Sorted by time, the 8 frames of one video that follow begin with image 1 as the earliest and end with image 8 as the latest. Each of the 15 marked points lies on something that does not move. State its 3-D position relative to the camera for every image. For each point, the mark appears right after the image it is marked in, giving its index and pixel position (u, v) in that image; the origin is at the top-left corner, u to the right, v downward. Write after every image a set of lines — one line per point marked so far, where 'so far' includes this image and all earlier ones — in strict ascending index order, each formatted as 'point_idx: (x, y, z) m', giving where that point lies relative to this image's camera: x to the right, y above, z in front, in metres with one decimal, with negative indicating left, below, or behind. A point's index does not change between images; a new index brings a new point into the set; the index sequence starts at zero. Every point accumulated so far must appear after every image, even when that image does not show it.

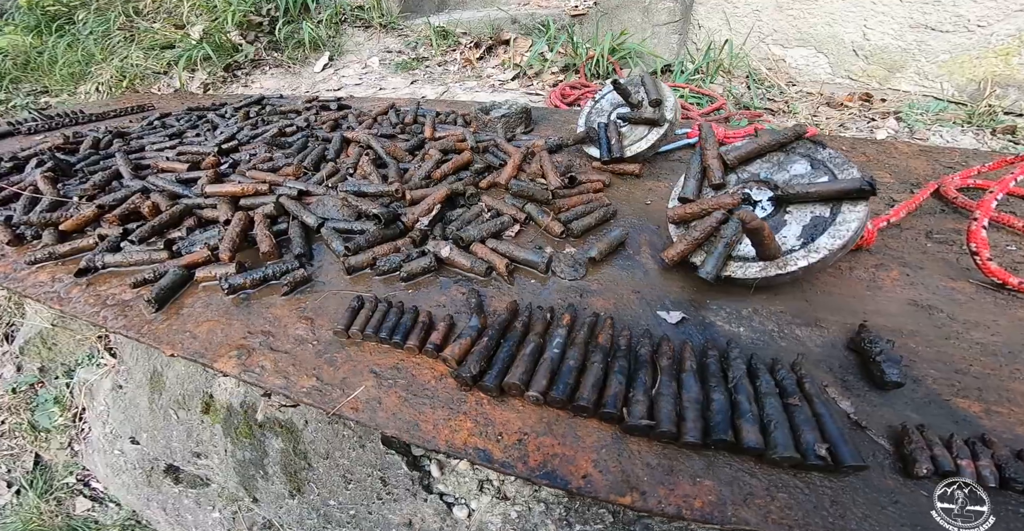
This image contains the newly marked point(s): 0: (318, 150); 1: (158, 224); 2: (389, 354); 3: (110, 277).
0: (-1.9, +1.2, +5.3) m
1: (-2.7, +0.3, +3.9) m
2: (-0.6, -0.5, +2.9) m
3: (-2.8, -0.1, +3.6) m
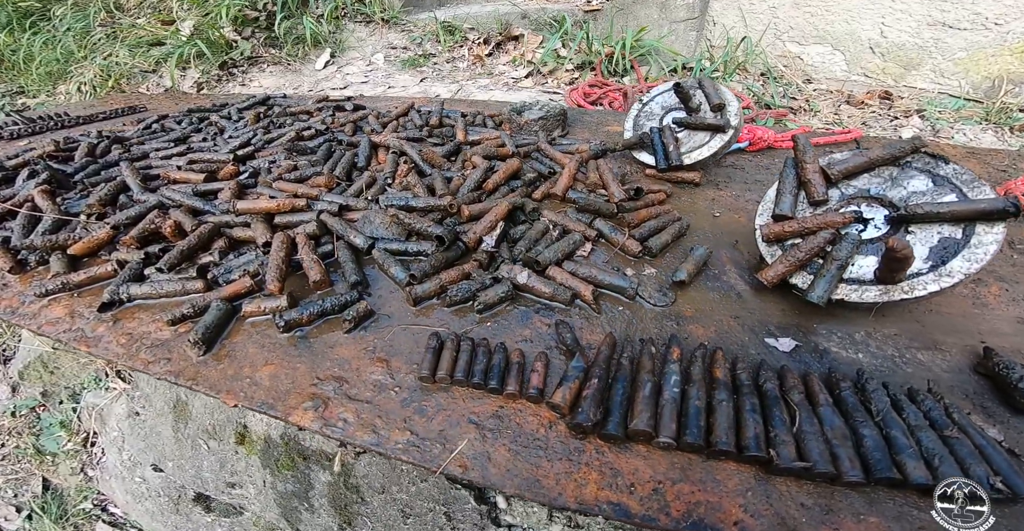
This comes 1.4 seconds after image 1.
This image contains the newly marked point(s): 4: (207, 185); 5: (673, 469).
0: (-1.5, +1.0, +5.0) m
1: (-2.2, +0.1, +3.6) m
2: (-0.1, -0.6, +2.7) m
3: (-2.3, -0.3, +3.3) m
4: (-2.7, +0.7, +4.7) m
5: (+0.7, -0.9, +2.3) m
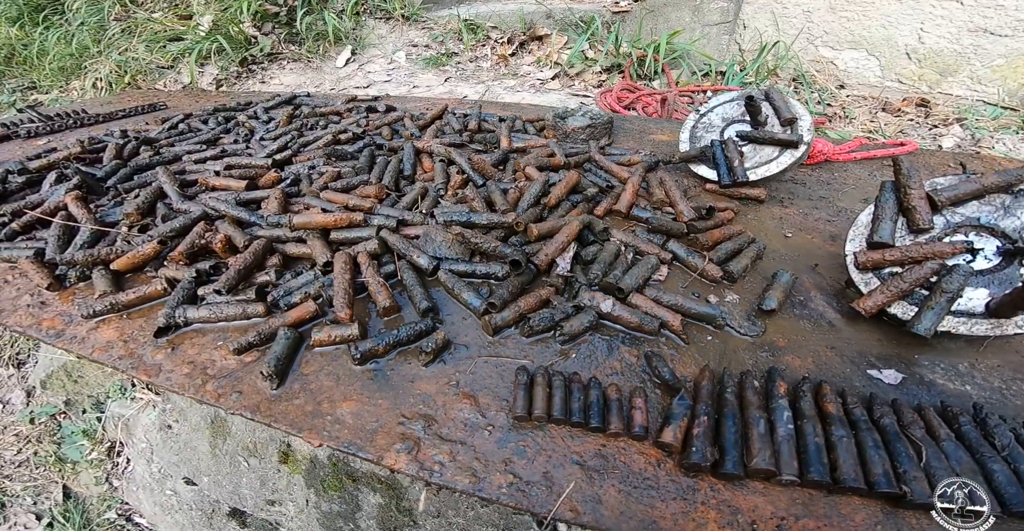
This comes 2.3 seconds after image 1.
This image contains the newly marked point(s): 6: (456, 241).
0: (-1.0, +0.9, +4.8) m
1: (-1.7, 0.0, +3.4) m
2: (+0.4, -0.8, +2.5) m
3: (-1.8, -0.4, +3.2) m
4: (-2.2, +0.6, +4.5) m
5: (+1.2, -1.0, +2.2) m
6: (-0.4, +0.2, +3.7) m
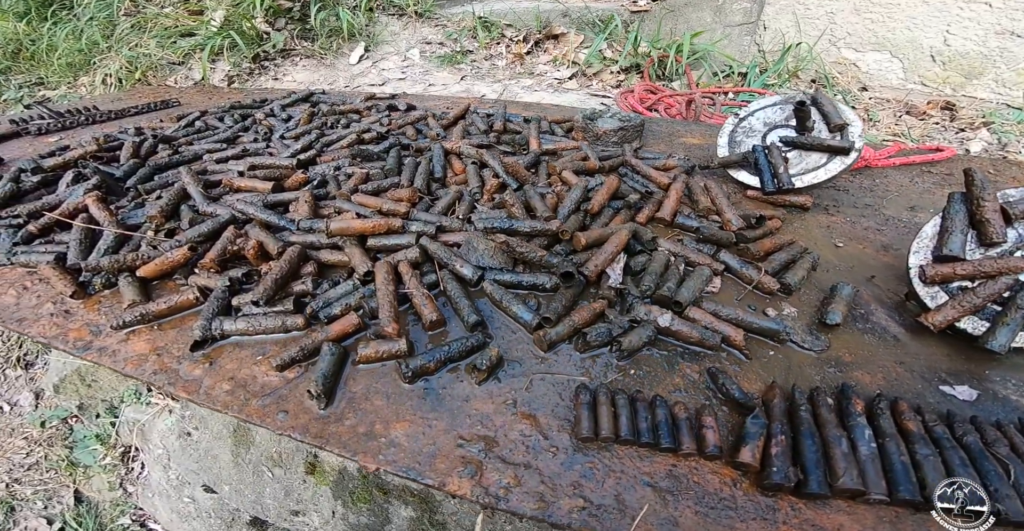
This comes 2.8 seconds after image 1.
0: (-0.7, +0.9, +4.7) m
1: (-1.4, -0.1, +3.3) m
2: (+0.6, -0.9, +2.4) m
3: (-1.5, -0.5, +3.0) m
4: (-1.9, +0.6, +4.4) m
5: (+1.5, -1.1, +2.1) m
6: (-0.1, +0.1, +3.5) m
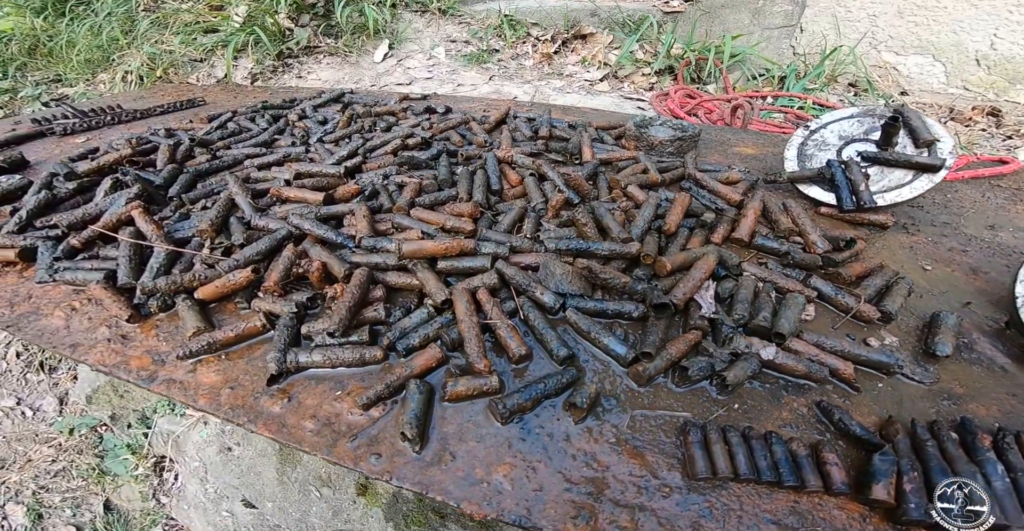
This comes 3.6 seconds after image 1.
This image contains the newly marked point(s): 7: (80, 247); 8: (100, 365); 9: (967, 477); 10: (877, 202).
0: (-0.2, +0.7, +4.5) m
1: (-0.9, -0.2, +3.1) m
2: (+1.1, -1.0, +2.3) m
3: (-1.0, -0.6, +2.9) m
4: (-1.4, +0.4, +4.2) m
5: (+1.9, -1.3, +1.9) m
6: (+0.4, -0.1, +3.4) m
7: (-3.3, +0.1, +4.1) m
8: (-2.3, -0.6, +3.0) m
9: (+1.9, -1.0, +2.2) m
10: (+2.6, +0.5, +3.9) m
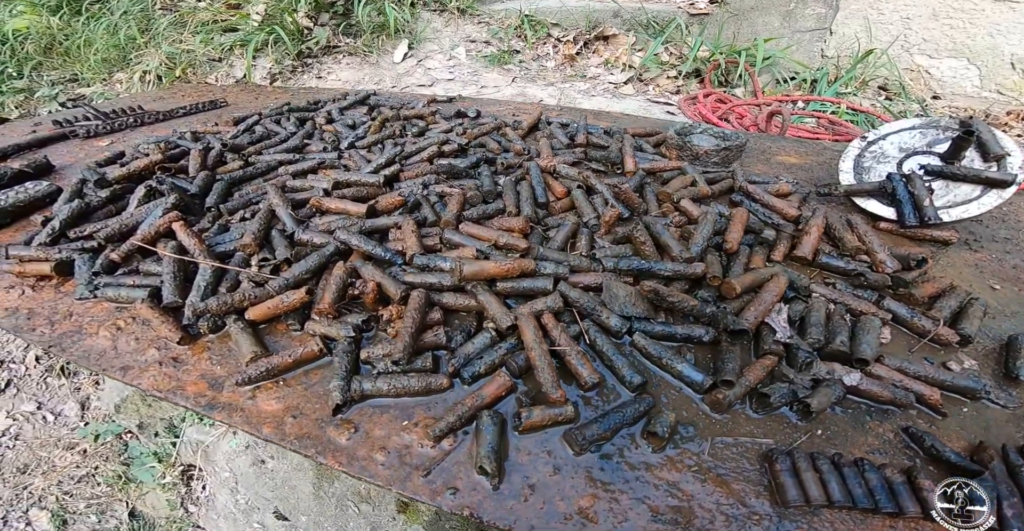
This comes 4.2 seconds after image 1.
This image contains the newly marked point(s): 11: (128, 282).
0: (+0.1, +0.6, +4.4) m
1: (-0.6, -0.3, +3.0) m
2: (+1.5, -1.2, +2.2) m
3: (-0.7, -0.7, +2.8) m
4: (-1.0, +0.3, +4.1) m
5: (+2.3, -1.4, +1.9) m
6: (+0.8, -0.2, +3.3) m
7: (-2.9, 0.0, +4.0) m
8: (-1.9, -0.7, +2.9) m
9: (+2.2, -1.1, +2.1) m
10: (+3.0, +0.3, +3.7) m
11: (-2.7, -0.1, +3.7) m
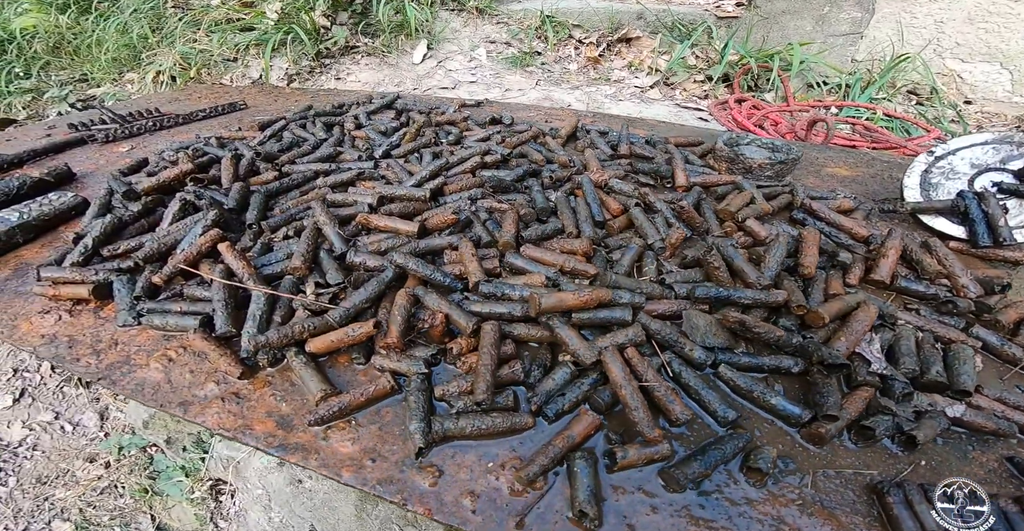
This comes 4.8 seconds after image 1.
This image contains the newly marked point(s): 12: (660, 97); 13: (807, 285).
0: (+0.6, +0.5, +4.2) m
1: (-0.1, -0.5, +2.9) m
2: (+1.9, -1.4, +2.1) m
3: (-0.2, -0.9, +2.6) m
4: (-0.6, +0.2, +3.9) m
5: (+2.8, -1.6, +1.7) m
6: (+1.2, -0.3, +3.1) m
7: (-2.5, -0.1, +3.8) m
8: (-1.5, -0.8, +2.8) m
9: (+2.7, -1.3, +2.0) m
10: (+3.4, +0.2, +3.6) m
11: (-2.2, -0.3, +3.6) m
12: (+2.3, +2.7, +8.4) m
13: (+1.9, -0.1, +3.4) m
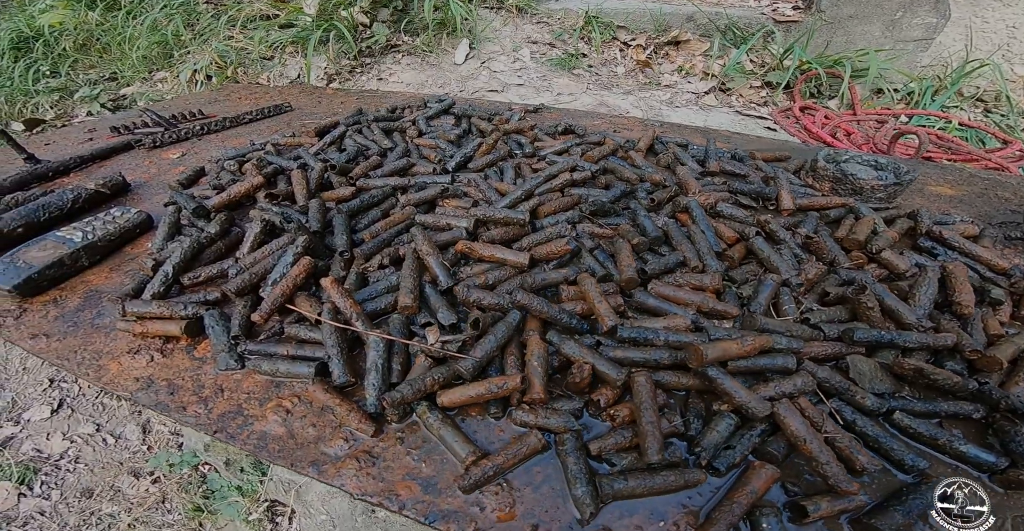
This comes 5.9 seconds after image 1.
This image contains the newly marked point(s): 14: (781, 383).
0: (+1.4, +0.2, +4.0) m
1: (+0.7, -0.8, +2.6) m
2: (+2.7, -1.6, +1.8) m
3: (+0.6, -1.2, +2.4) m
4: (+0.2, 0.0, +3.6) m
5: (+3.6, -1.9, +1.5) m
6: (+2.0, -0.6, +2.9) m
7: (-1.7, -0.3, +3.5) m
8: (-0.7, -1.1, +2.5) m
9: (+3.5, -1.6, +1.8) m
10: (+4.2, -0.1, +3.4) m
11: (-1.4, -0.5, +3.3) m
12: (+3.1, +2.5, +8.1) m
13: (+2.7, -0.4, +3.2) m
14: (+1.4, -0.6, +2.8) m
